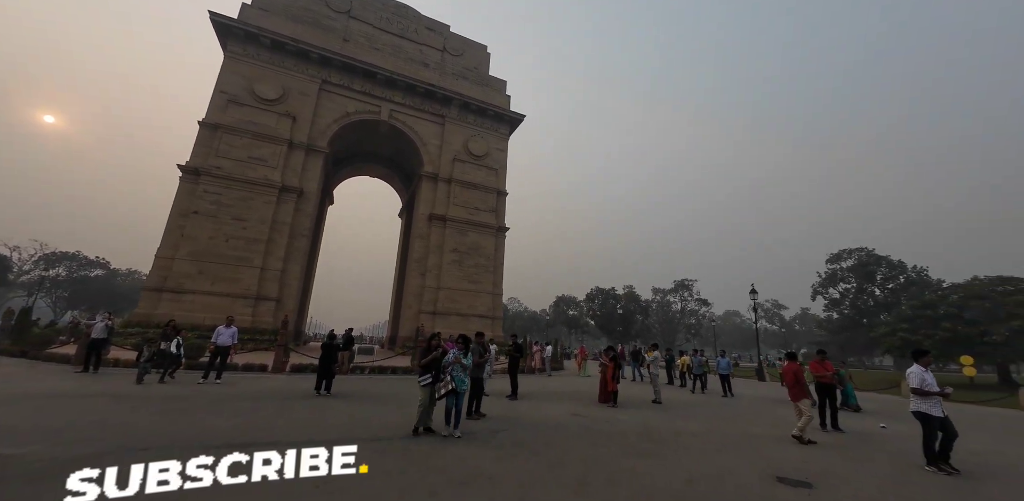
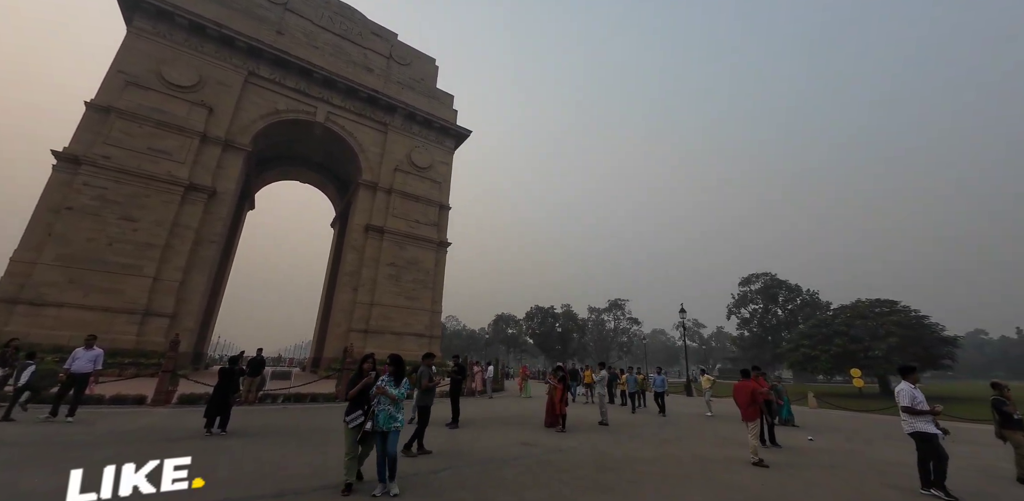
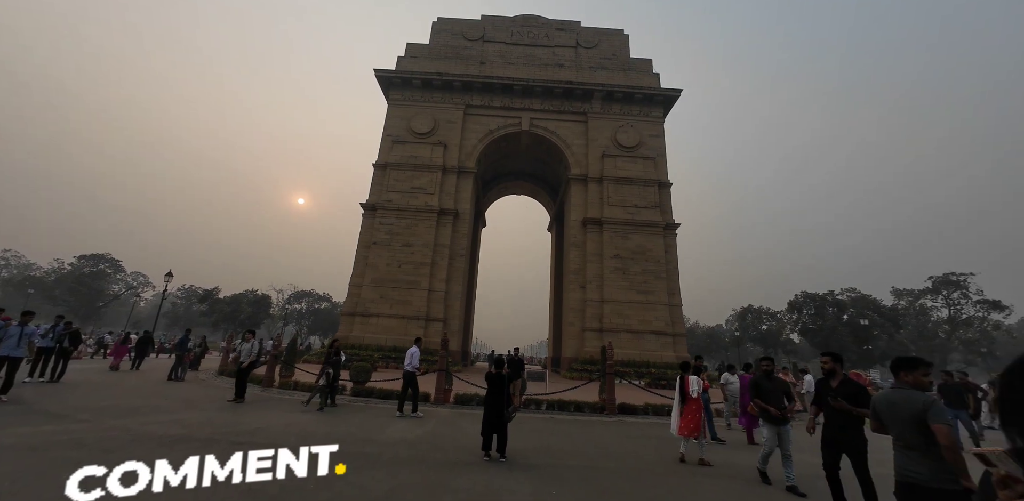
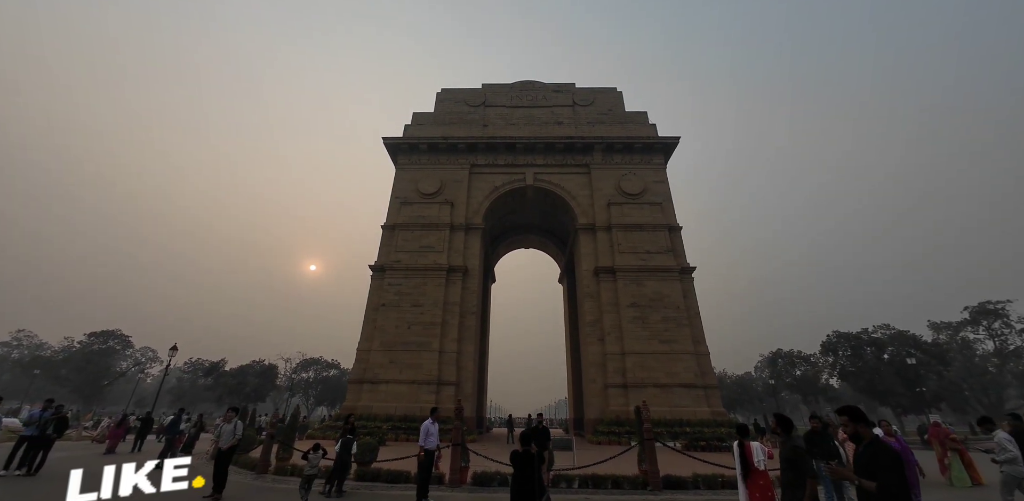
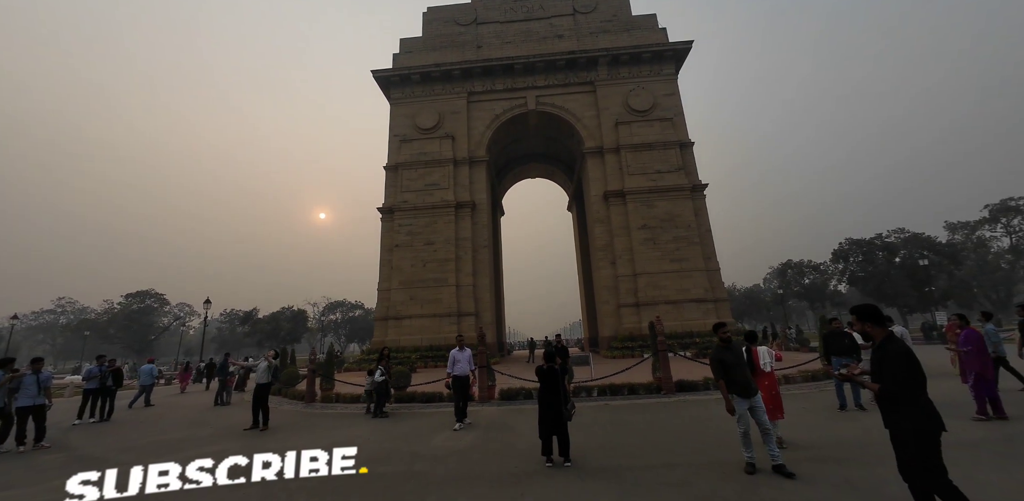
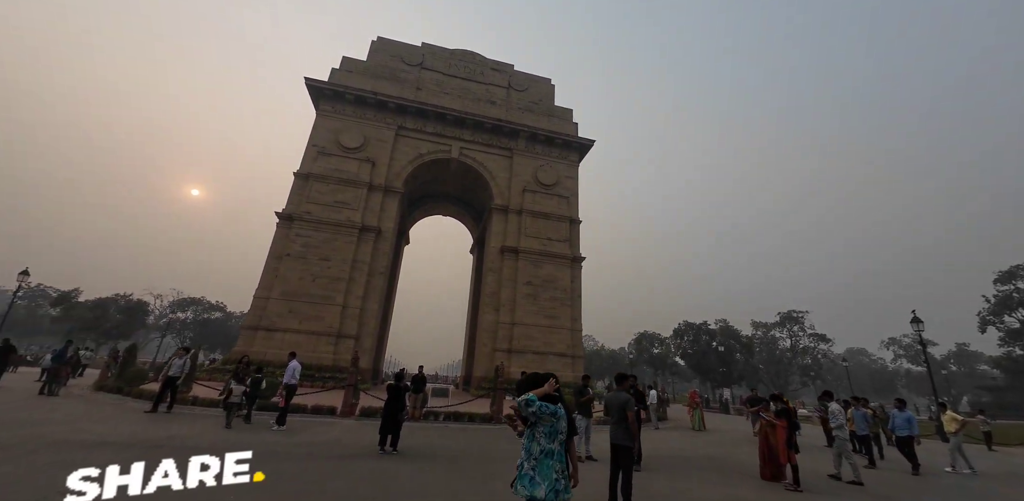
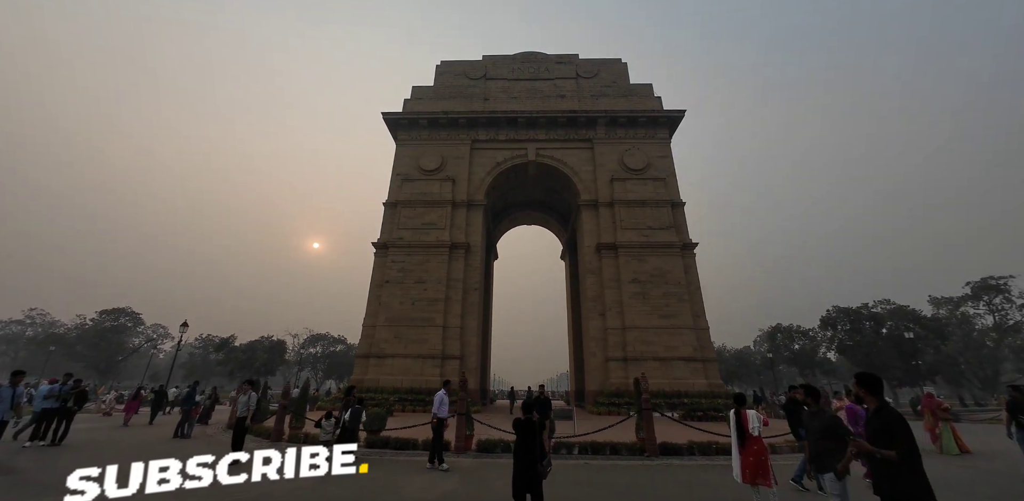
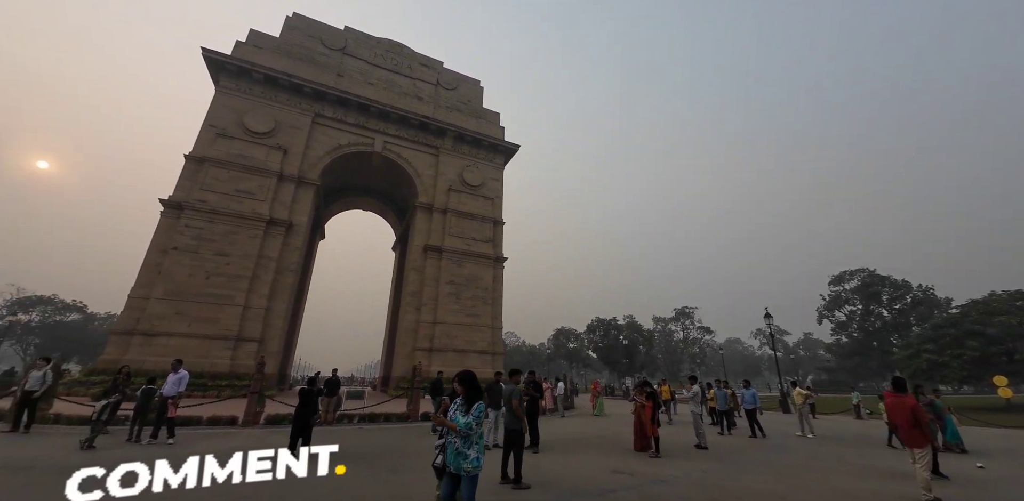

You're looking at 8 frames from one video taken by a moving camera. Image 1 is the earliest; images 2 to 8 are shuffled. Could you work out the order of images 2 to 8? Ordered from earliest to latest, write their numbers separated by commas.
2, 8, 6, 3, 7, 4, 5
